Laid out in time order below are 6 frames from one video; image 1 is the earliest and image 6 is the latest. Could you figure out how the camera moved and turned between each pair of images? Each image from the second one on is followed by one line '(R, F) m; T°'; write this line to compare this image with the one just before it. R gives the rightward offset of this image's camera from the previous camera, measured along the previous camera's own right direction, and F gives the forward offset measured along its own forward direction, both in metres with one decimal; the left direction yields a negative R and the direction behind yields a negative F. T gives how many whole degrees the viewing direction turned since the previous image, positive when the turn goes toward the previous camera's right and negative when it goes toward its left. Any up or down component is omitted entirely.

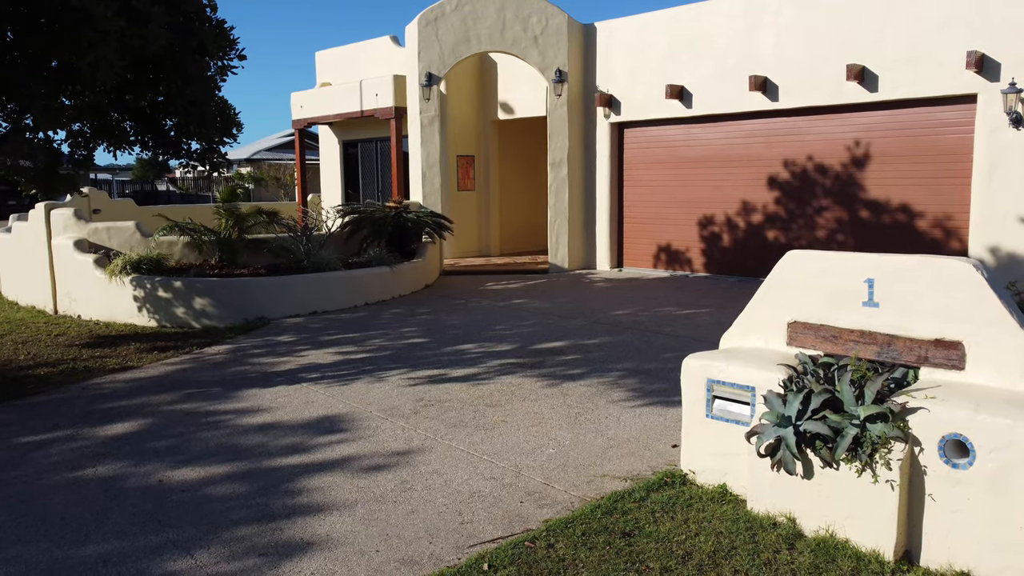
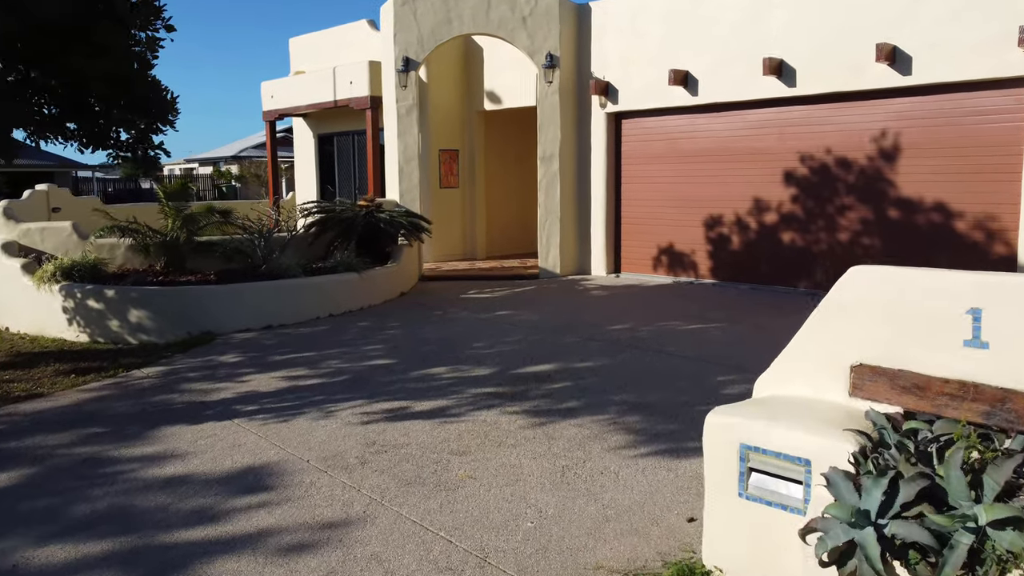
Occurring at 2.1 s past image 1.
(+0.1, +1.4) m; 0°
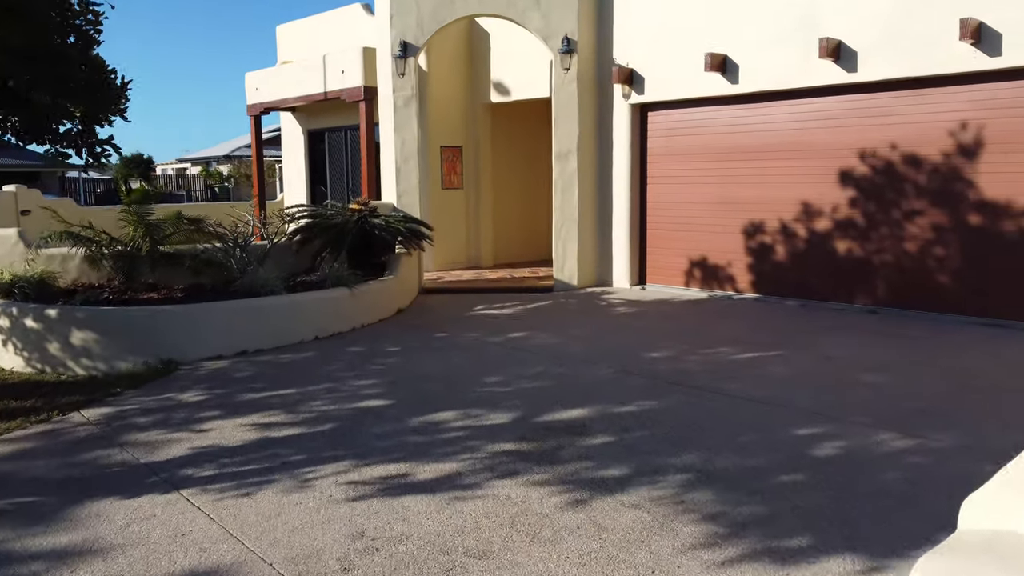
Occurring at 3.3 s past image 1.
(-0.2, +1.5) m; 0°
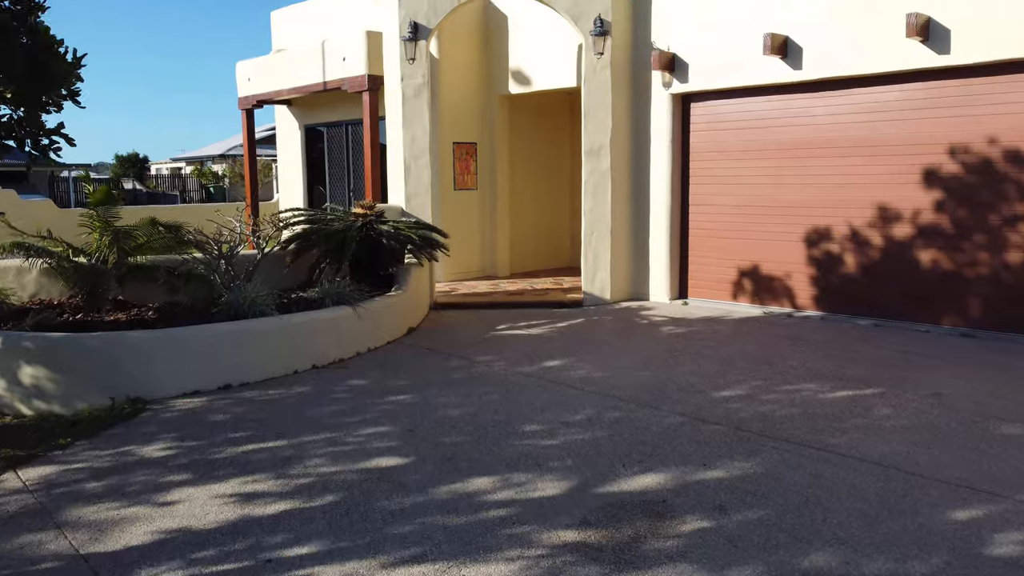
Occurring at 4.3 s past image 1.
(-0.3, +1.4) m; 0°
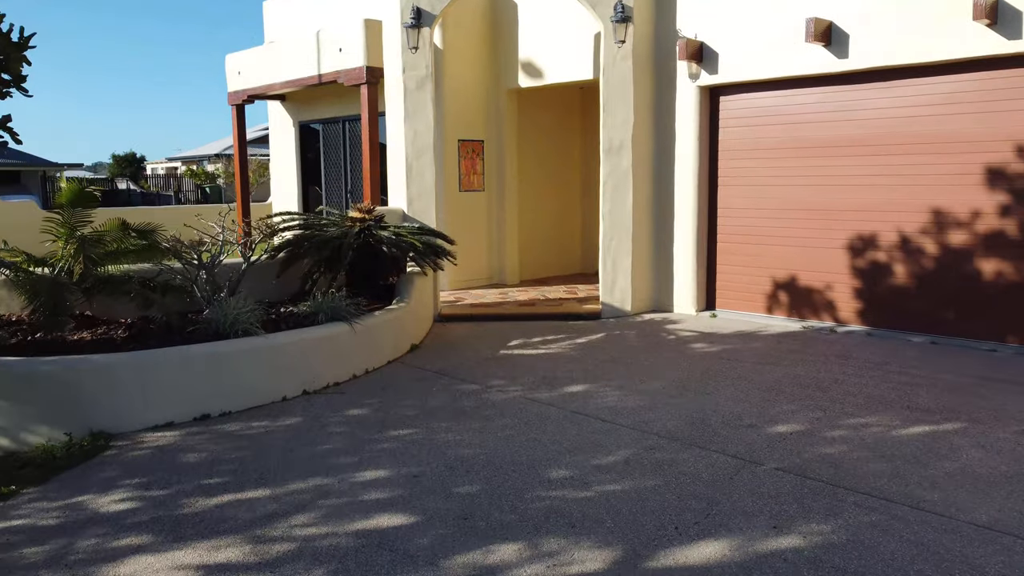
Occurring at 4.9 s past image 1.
(-0.1, +0.9) m; 0°
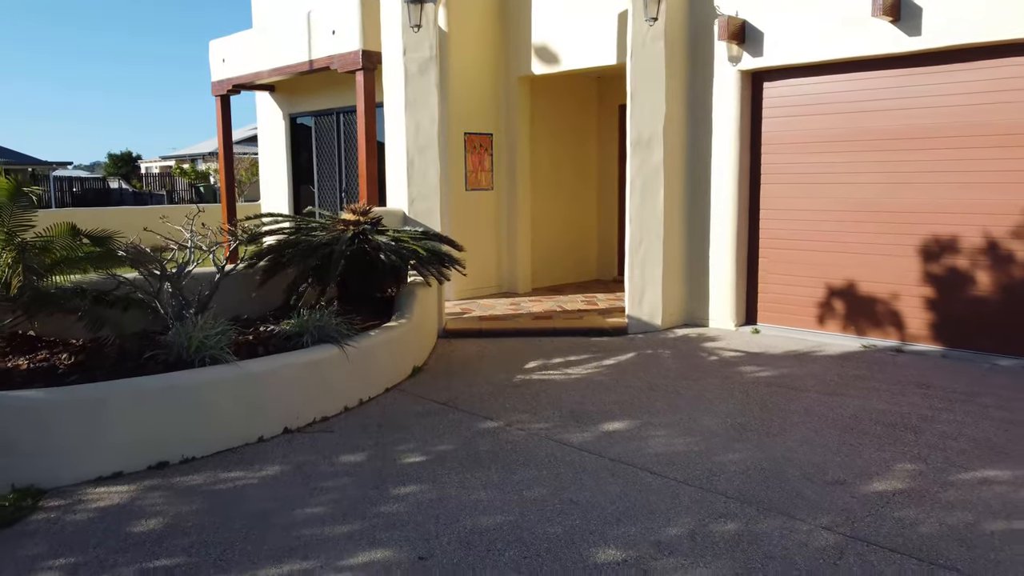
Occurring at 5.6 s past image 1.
(-0.2, +1.1) m; 0°
